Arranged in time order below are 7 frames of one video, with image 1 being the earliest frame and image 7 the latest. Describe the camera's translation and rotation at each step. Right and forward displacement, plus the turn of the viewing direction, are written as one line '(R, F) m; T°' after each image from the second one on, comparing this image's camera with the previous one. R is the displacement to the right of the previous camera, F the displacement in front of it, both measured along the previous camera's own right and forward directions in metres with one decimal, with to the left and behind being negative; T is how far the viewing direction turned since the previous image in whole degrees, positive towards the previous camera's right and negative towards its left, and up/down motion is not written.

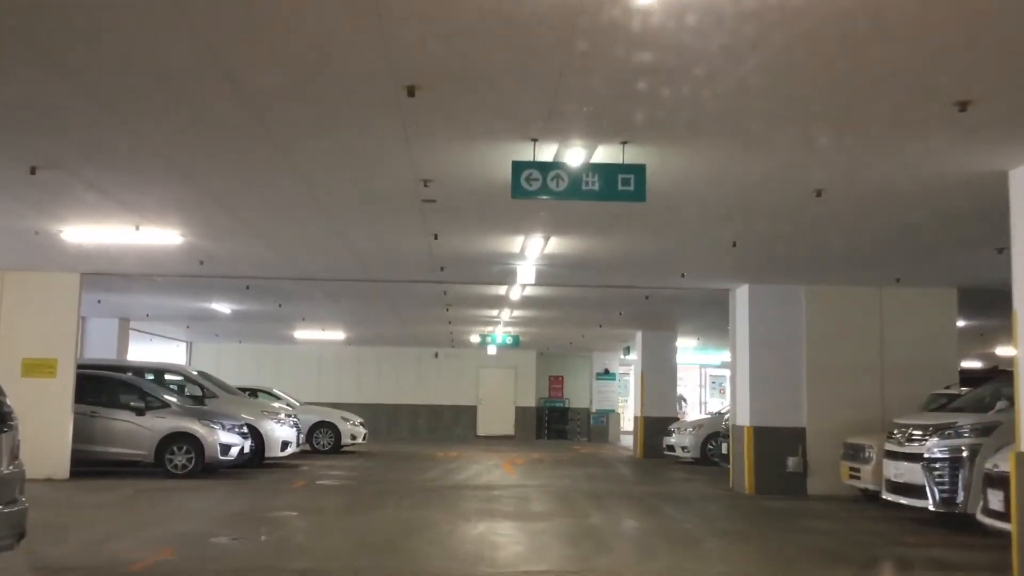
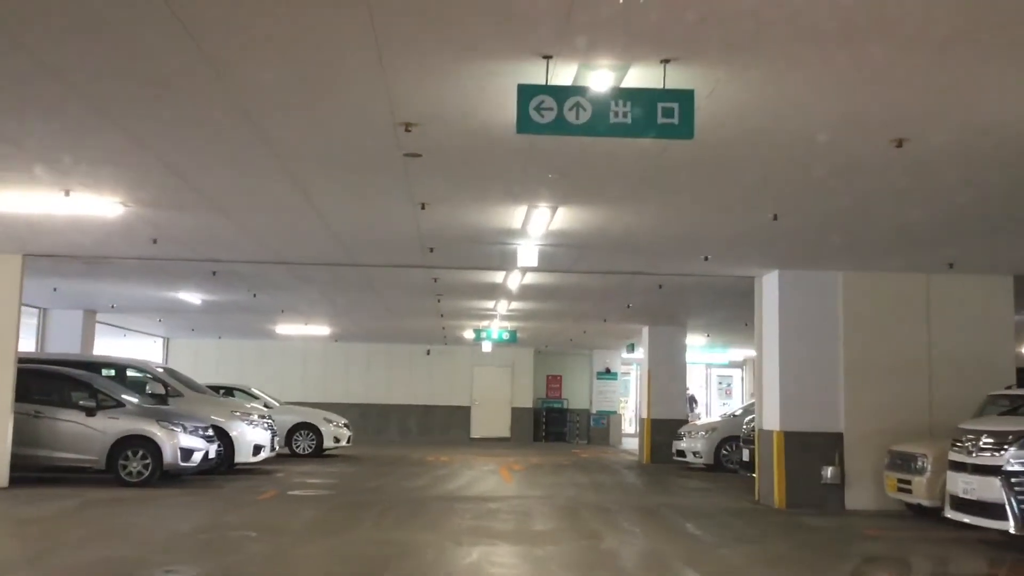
(-0.1, +1.7) m; 0°
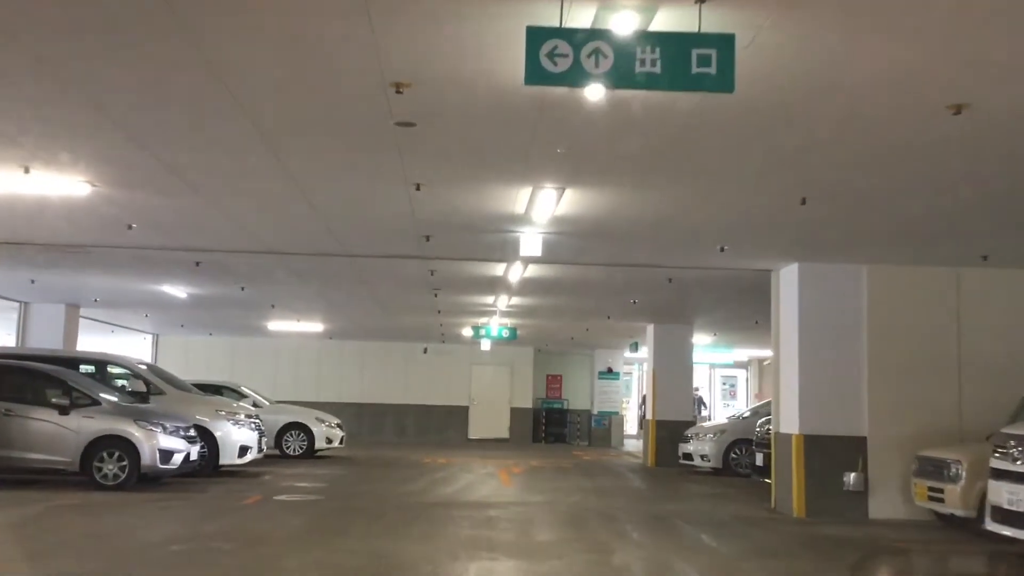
(0.0, +0.8) m; 0°
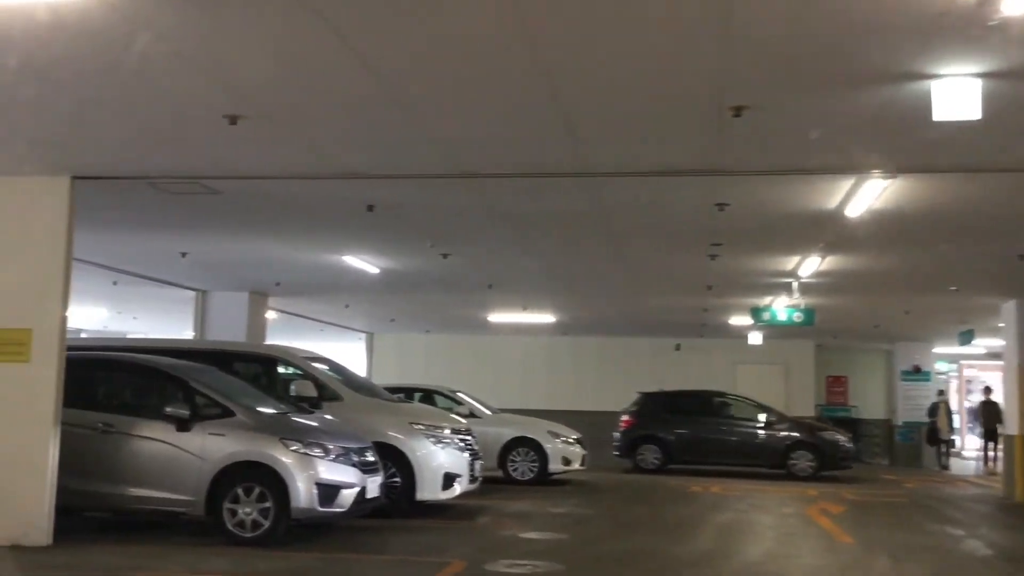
(-0.9, +4.7) m; -13°
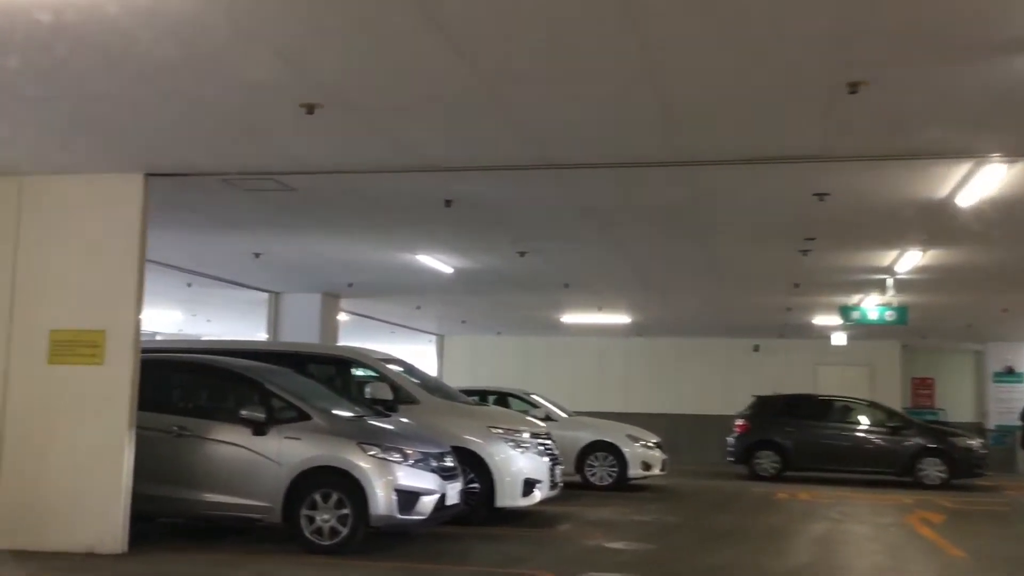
(-0.2, +0.4) m; -4°
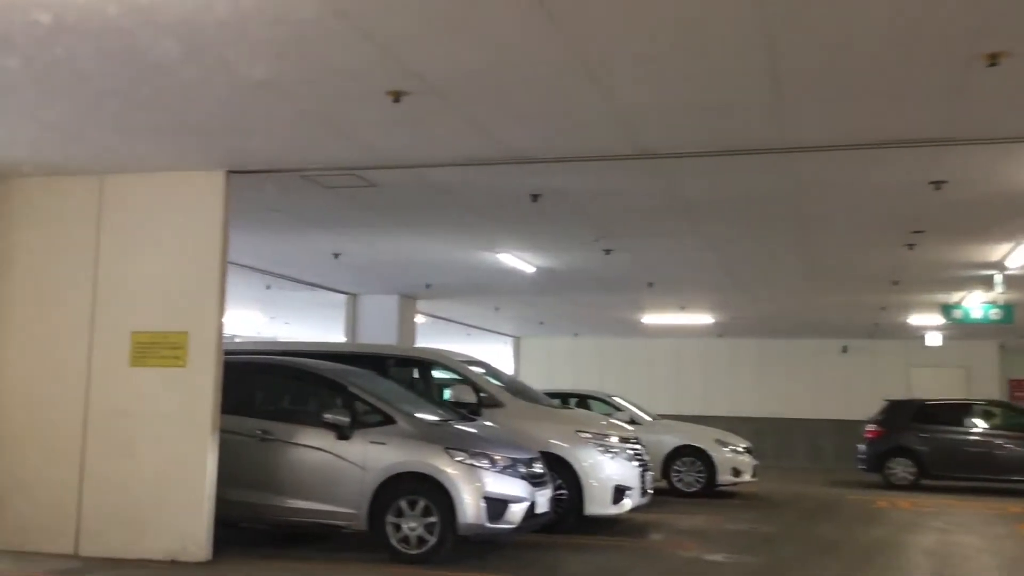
(-0.2, +0.4) m; -4°
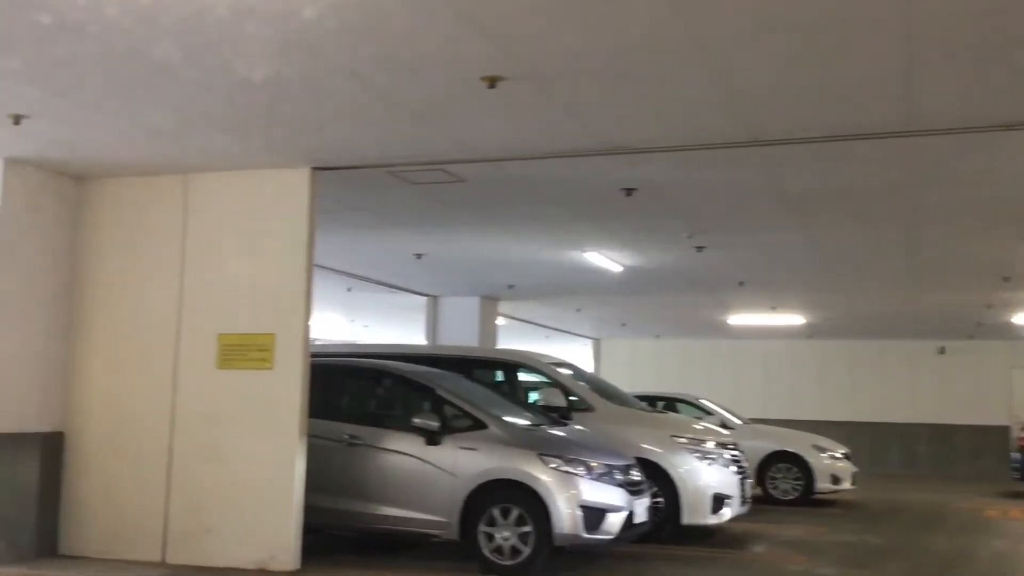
(-0.2, +0.3) m; -4°
